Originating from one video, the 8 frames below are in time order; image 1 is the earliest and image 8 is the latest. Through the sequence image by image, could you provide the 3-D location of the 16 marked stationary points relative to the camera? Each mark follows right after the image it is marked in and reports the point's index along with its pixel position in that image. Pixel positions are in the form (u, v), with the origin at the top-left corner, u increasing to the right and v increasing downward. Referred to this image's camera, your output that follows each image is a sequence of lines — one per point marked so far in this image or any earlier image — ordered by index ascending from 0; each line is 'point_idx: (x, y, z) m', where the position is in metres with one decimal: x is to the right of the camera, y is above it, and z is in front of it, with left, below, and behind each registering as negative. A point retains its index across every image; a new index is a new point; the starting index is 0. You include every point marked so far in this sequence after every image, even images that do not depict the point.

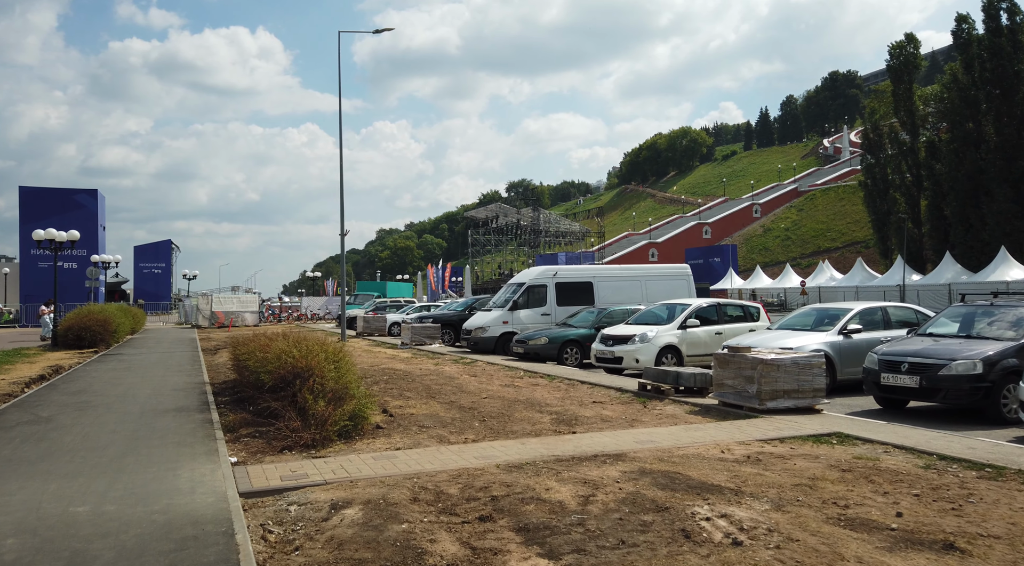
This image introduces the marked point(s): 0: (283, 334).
0: (-4.4, -1.0, +13.9) m
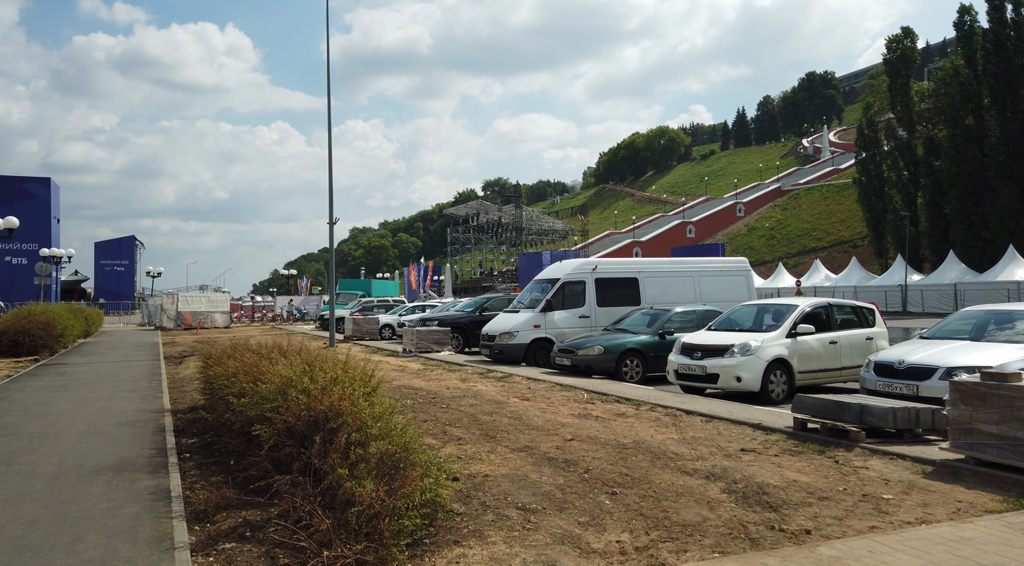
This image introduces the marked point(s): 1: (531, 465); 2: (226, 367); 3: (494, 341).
0: (-3.5, -0.9, +10.3) m
1: (+0.2, -1.7, +6.7) m
2: (-3.3, -1.0, +8.4) m
3: (-0.4, -1.4, +17.2) m
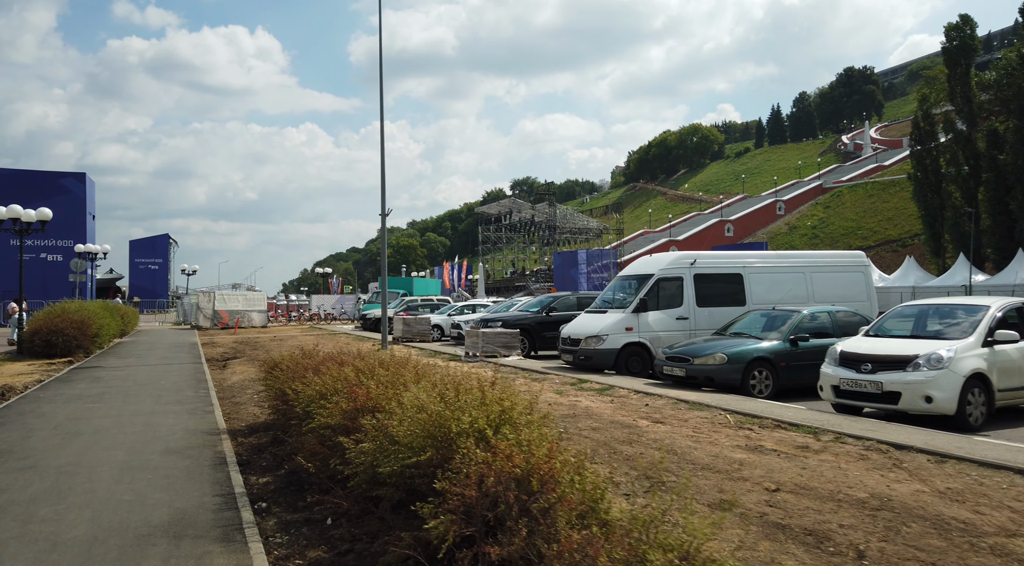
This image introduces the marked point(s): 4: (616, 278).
0: (-1.9, -0.8, +8.4) m
1: (+1.6, -1.6, +4.6) m
2: (-1.8, -0.9, +6.5) m
3: (+1.4, -1.3, +15.2) m
4: (+2.3, +0.1, +16.4) m
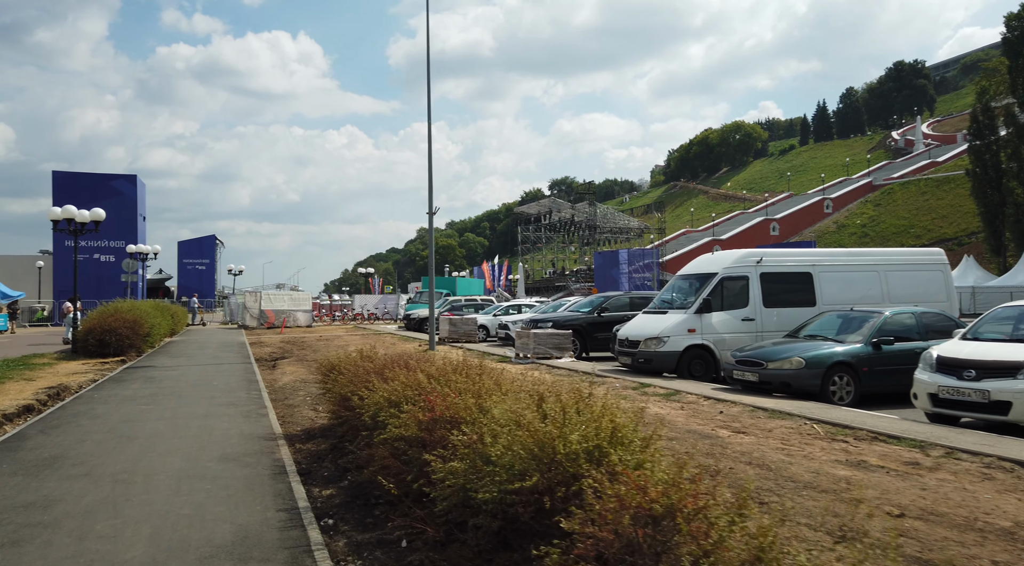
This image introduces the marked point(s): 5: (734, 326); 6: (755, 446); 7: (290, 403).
0: (-1.2, -0.8, +7.9) m
1: (+2.2, -1.6, +4.0) m
2: (-1.1, -0.9, +6.0) m
3: (+2.5, -1.3, +14.5) m
4: (+3.5, +0.1, +15.7) m
5: (+4.3, -0.8, +14.1) m
6: (+2.5, -1.7, +7.5) m
7: (-3.6, -2.0, +11.9) m
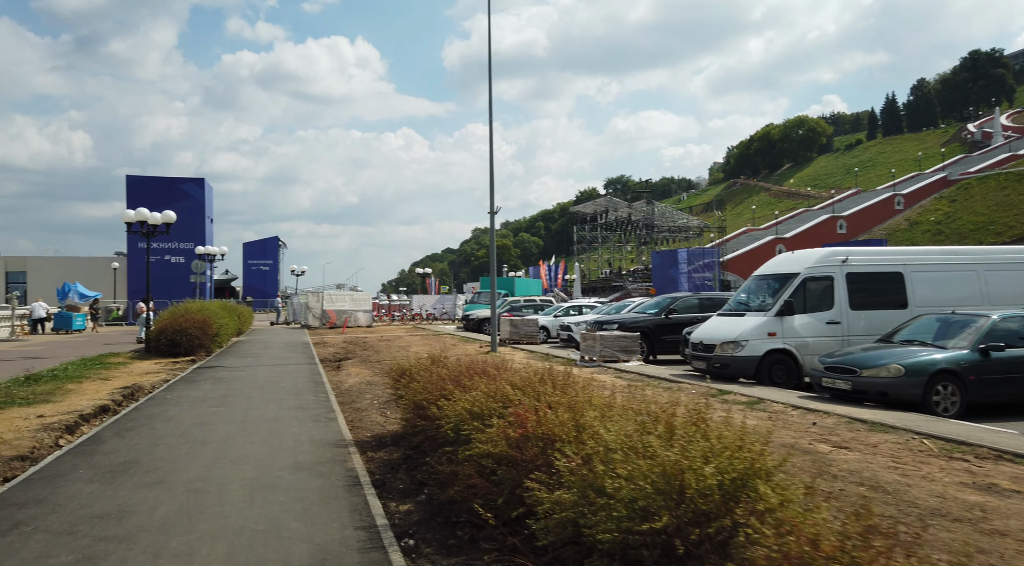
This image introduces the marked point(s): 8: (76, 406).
0: (-0.3, -0.8, +7.5) m
1: (+2.7, -1.6, +3.4) m
2: (-0.4, -1.0, +5.7) m
3: (+3.8, -1.3, +13.9) m
4: (+4.9, +0.1, +15.0) m
5: (+5.6, -0.9, +13.3) m
6: (+3.3, -1.7, +6.8) m
7: (-2.5, -2.0, +11.7) m
8: (-7.6, -2.1, +12.6) m
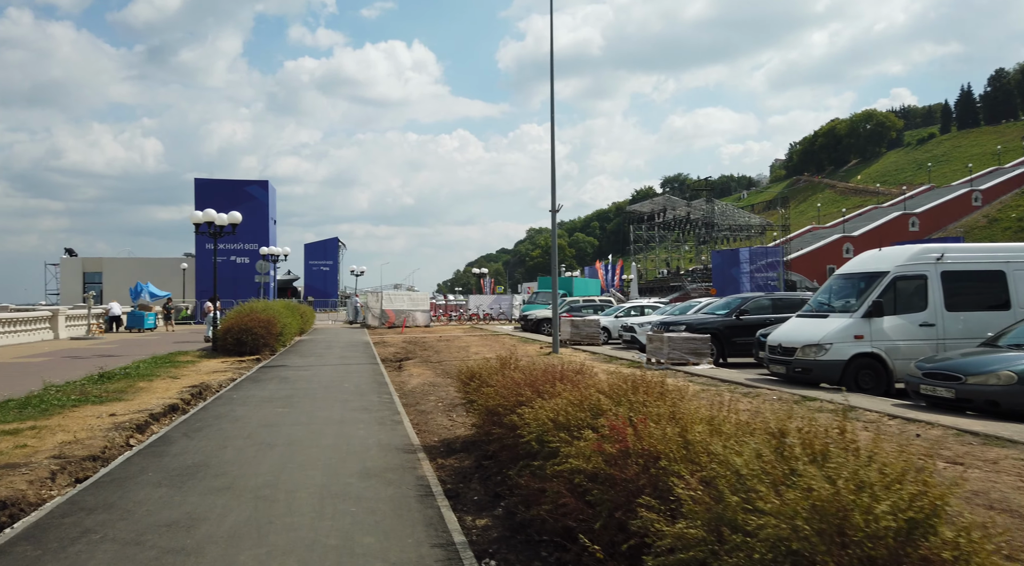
0: (+0.4, -0.8, +7.1) m
1: (+3.1, -1.6, +2.8) m
2: (+0.2, -0.9, +5.3) m
3: (+5.1, -1.3, +13.1) m
4: (+6.3, +0.1, +14.1) m
5: (+6.8, -0.9, +12.4) m
6: (+4.0, -1.7, +6.1) m
7: (-1.4, -2.0, +11.5) m
8: (-6.4, -2.1, +12.7) m
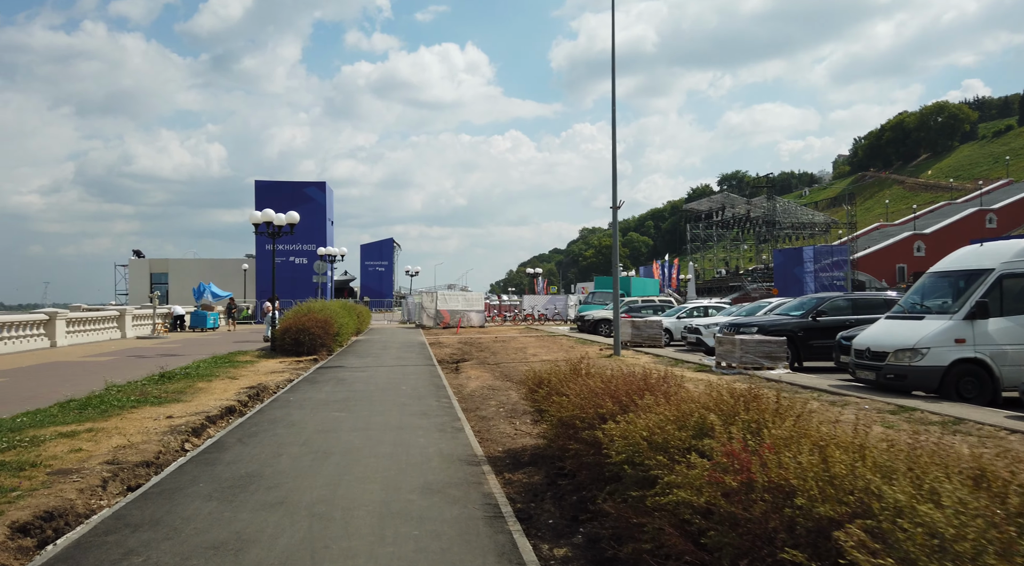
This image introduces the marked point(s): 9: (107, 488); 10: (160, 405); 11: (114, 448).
0: (+1.1, -0.8, +6.4) m
1: (+3.5, -1.6, +1.9) m
2: (+0.7, -0.9, +4.6) m
3: (+6.1, -1.3, +12.0) m
4: (+7.4, +0.1, +13.0) m
5: (+7.8, -0.8, +11.2) m
6: (+4.6, -1.7, +5.2) m
7: (-0.4, -2.0, +10.9) m
8: (-5.3, -2.1, +12.5) m
9: (-3.9, -2.0, +7.1) m
10: (-6.2, -2.1, +12.8) m
11: (-4.9, -2.0, +9.0) m
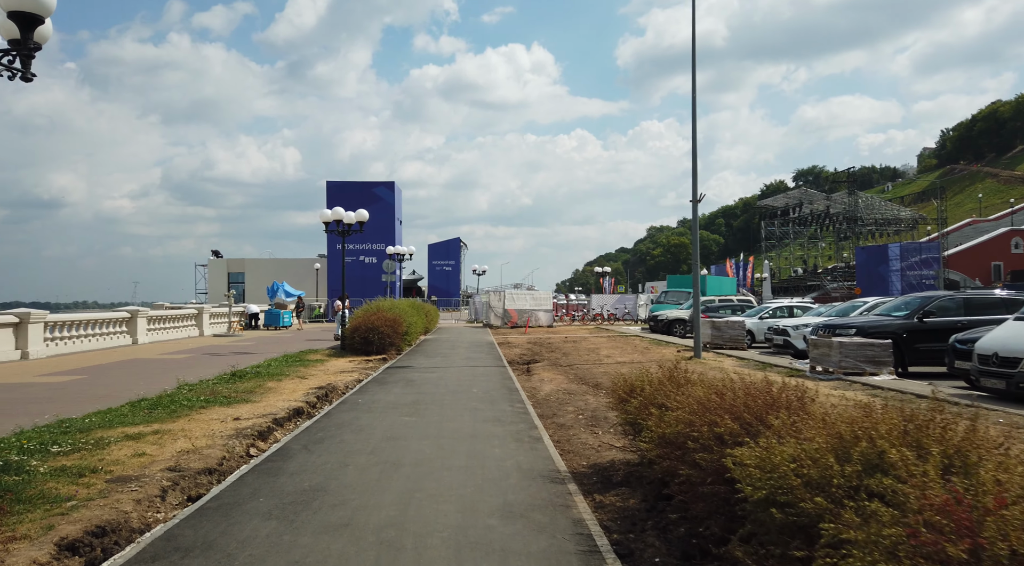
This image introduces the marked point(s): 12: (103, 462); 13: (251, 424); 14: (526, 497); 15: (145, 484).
0: (+1.8, -0.8, +5.4) m
1: (+3.8, -1.6, +0.7) m
2: (+1.3, -0.9, +3.7) m
3: (+7.4, -1.2, +10.6) m
4: (+8.7, +0.2, +11.4) m
5: (+8.9, -0.8, +9.6) m
6: (+5.2, -1.6, +3.9) m
7: (+0.7, -1.9, +10.0) m
8: (-4.0, -2.1, +12.1) m
9: (-3.1, -2.0, +6.6) m
10: (-4.9, -2.1, +12.5) m
11: (-3.9, -2.0, +8.5) m
12: (-4.4, -1.9, +7.9) m
13: (-3.7, -2.0, +10.4) m
14: (+0.1, -1.8, +6.1) m
15: (-3.5, -1.9, +6.9) m
